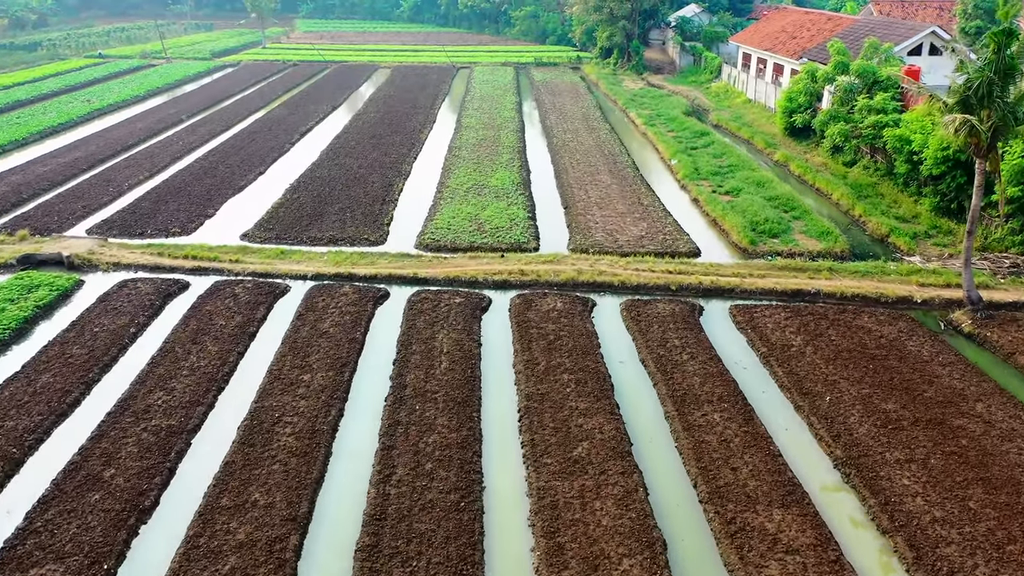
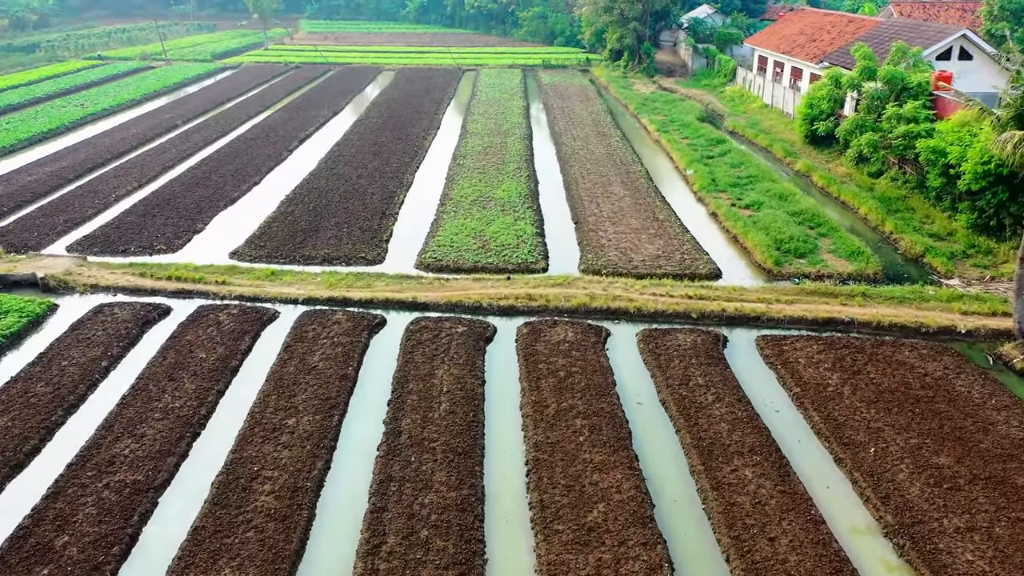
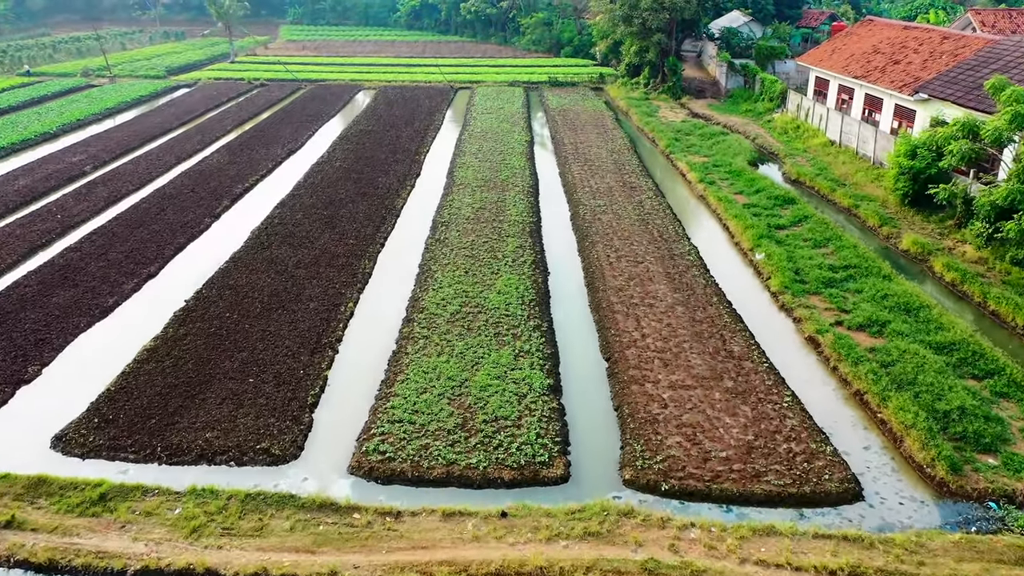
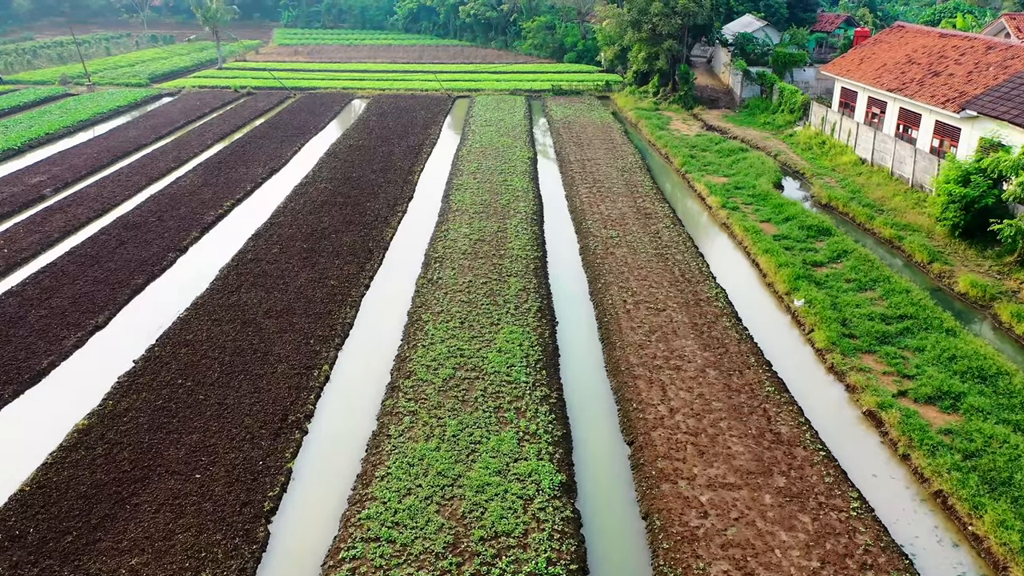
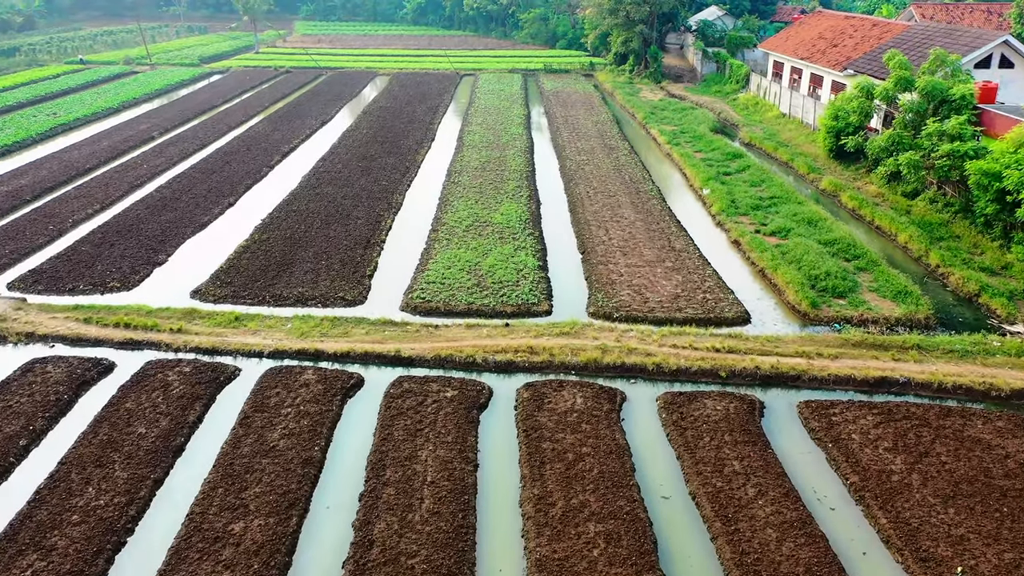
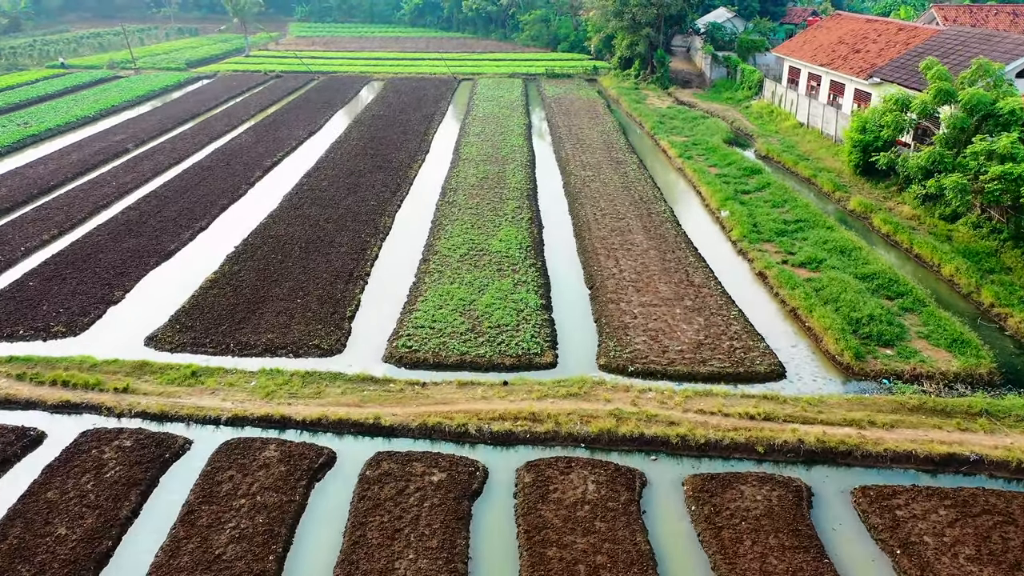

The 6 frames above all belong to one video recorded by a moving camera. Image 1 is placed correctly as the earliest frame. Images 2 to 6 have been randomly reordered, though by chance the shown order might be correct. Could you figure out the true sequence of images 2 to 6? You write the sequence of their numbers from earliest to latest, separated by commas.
2, 5, 6, 3, 4
